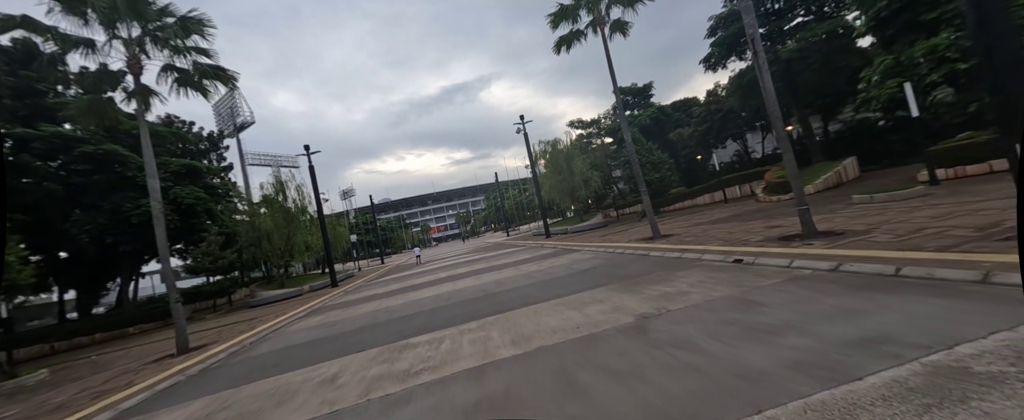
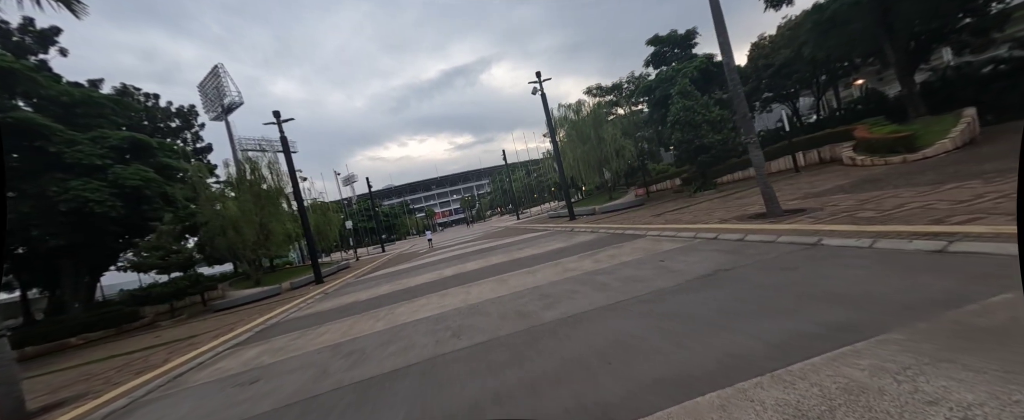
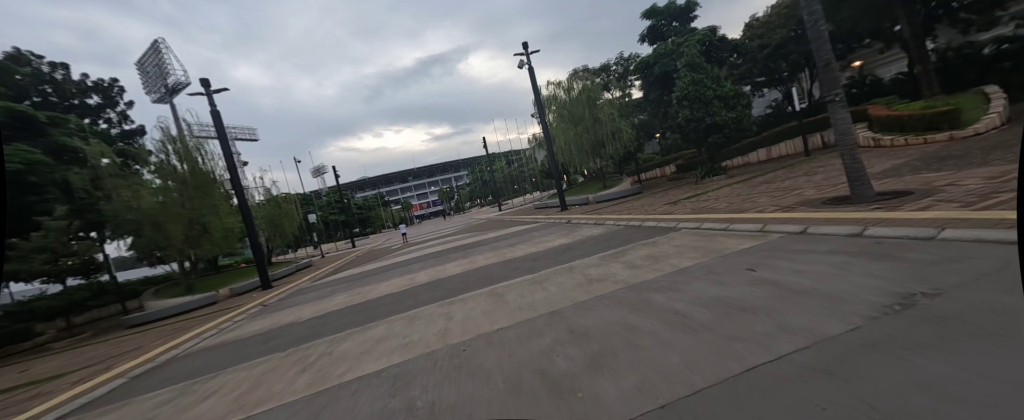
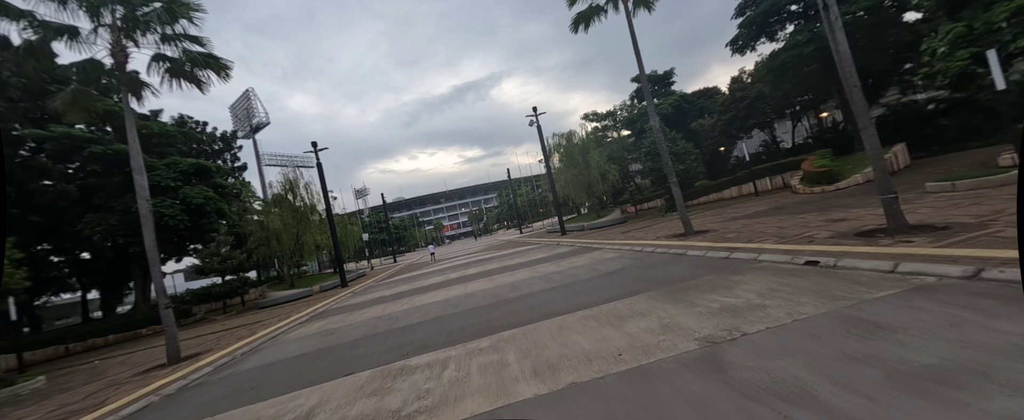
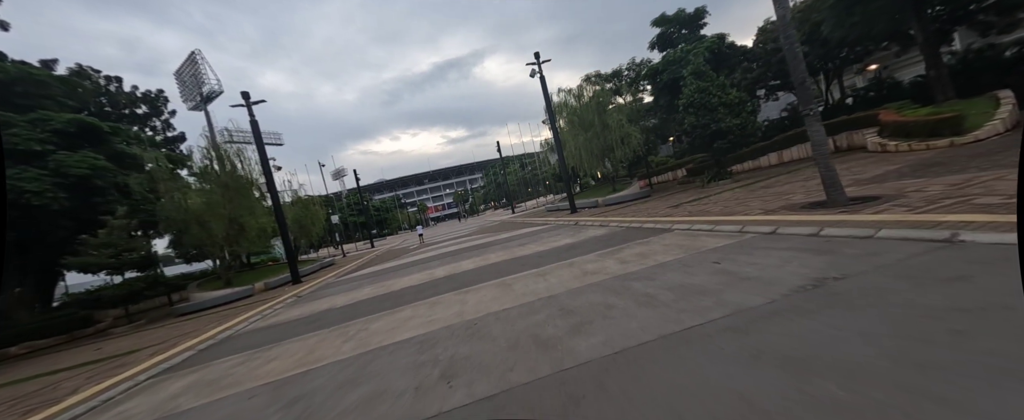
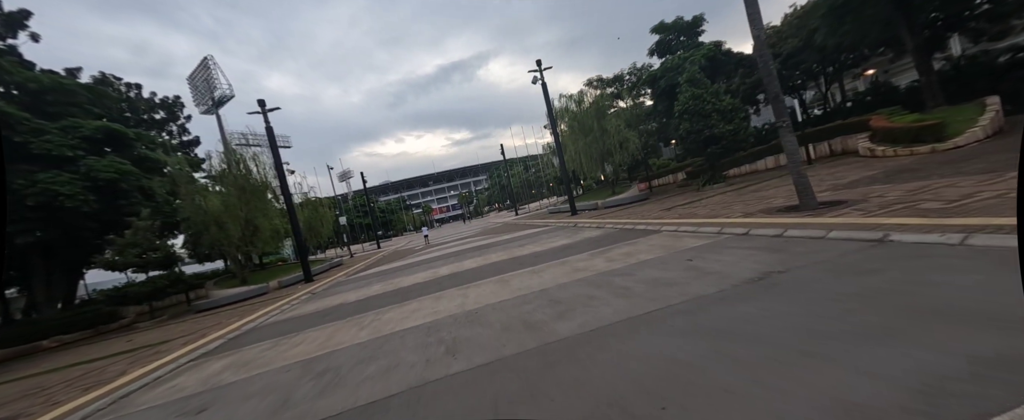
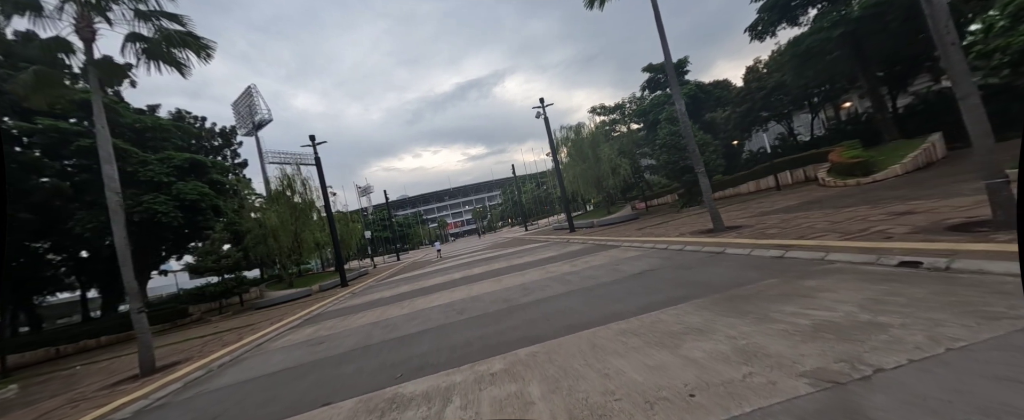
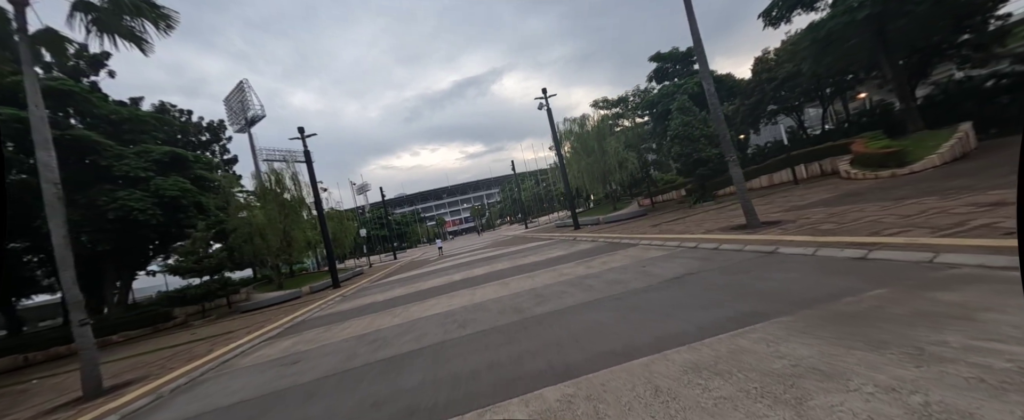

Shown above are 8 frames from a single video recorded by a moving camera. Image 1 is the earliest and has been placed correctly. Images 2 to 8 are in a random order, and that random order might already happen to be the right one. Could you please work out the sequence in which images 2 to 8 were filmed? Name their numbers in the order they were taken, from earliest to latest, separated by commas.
4, 7, 8, 2, 6, 5, 3
